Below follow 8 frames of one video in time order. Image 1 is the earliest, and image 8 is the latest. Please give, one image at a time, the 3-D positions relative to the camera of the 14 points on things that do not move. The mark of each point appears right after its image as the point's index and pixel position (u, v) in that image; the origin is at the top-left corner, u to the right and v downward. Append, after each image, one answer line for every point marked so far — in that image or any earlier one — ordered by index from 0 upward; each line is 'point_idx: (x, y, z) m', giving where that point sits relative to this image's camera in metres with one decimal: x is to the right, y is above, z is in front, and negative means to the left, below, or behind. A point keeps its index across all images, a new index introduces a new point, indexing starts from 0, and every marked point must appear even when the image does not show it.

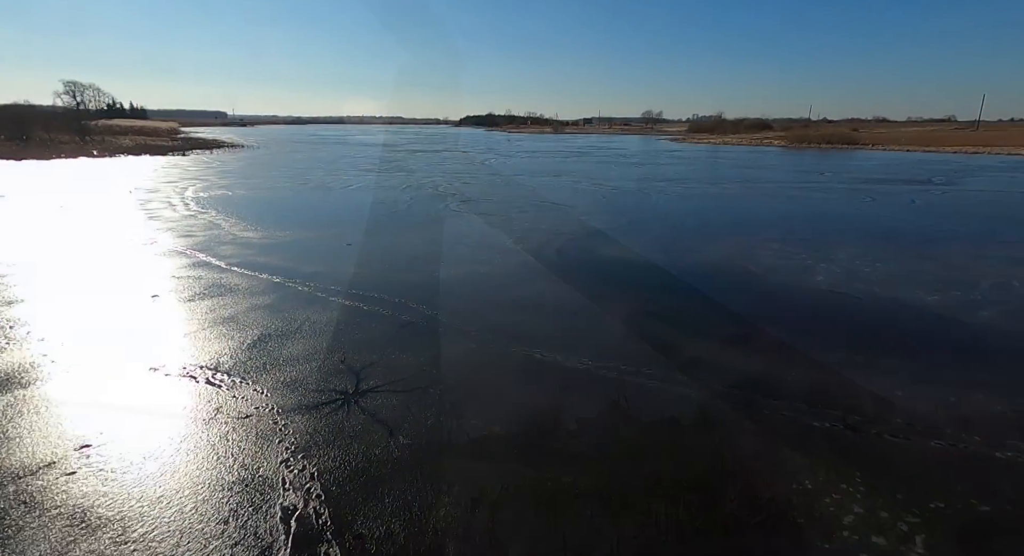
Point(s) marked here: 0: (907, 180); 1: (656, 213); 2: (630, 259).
0: (+12.6, +3.2, +15.9) m
1: (+2.7, +1.2, +9.4) m
2: (+1.5, +0.2, +6.3) m
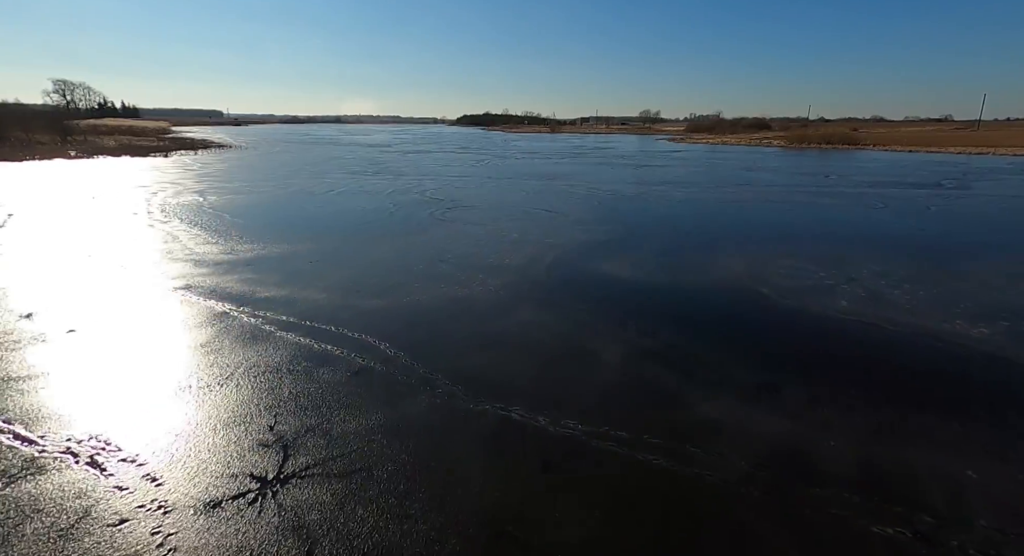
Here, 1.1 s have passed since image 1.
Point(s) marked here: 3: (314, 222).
0: (+12.4, +2.9, +15.3) m
1: (+2.5, +0.9, +8.7) m
2: (+1.3, -0.1, +5.6) m
3: (-3.7, +1.0, +9.2) m
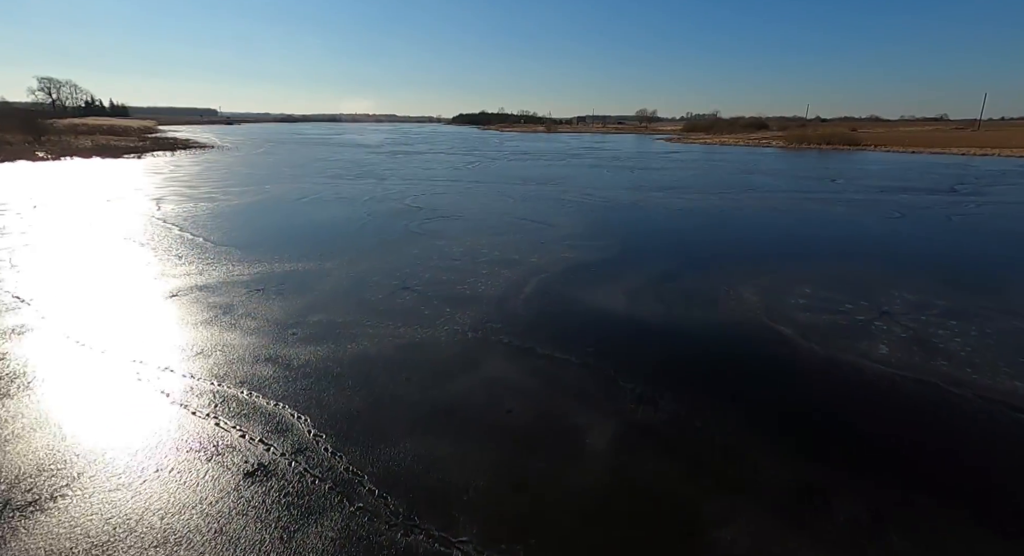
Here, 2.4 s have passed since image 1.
0: (+12.0, +2.6, +14.4) m
1: (+2.2, +0.6, +7.8) m
2: (+1.0, -0.4, +4.7) m
3: (-4.0, +0.7, +8.2) m
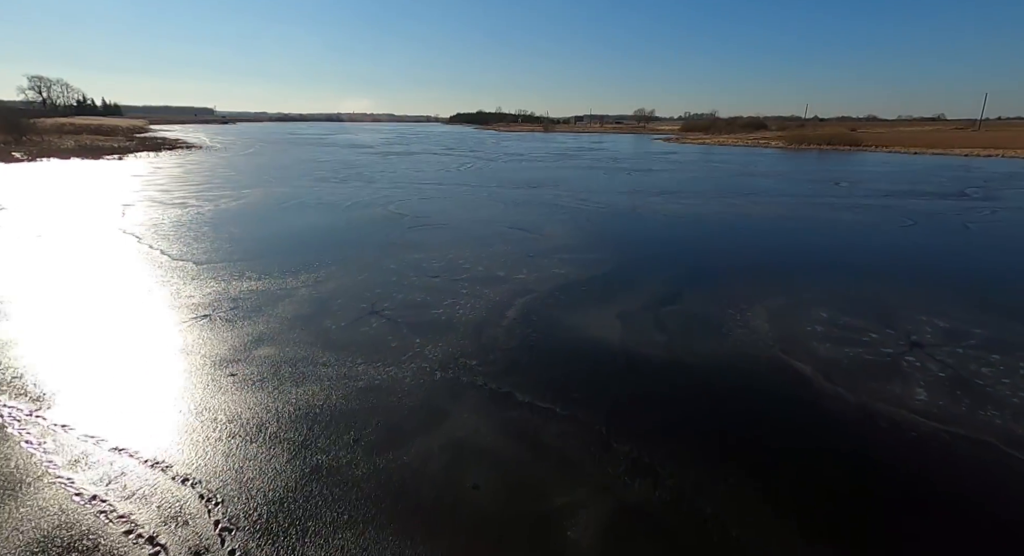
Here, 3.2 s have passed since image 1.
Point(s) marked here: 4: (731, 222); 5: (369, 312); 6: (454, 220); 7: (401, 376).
0: (+11.8, +2.4, +13.9) m
1: (+2.0, +0.4, +7.3) m
2: (+0.9, -0.6, +4.1) m
3: (-4.2, +0.5, +7.6) m
4: (+4.2, +1.1, +9.6) m
5: (-1.4, -0.3, +4.8) m
6: (-1.1, +1.1, +9.4) m
7: (-0.8, -0.7, +3.7) m
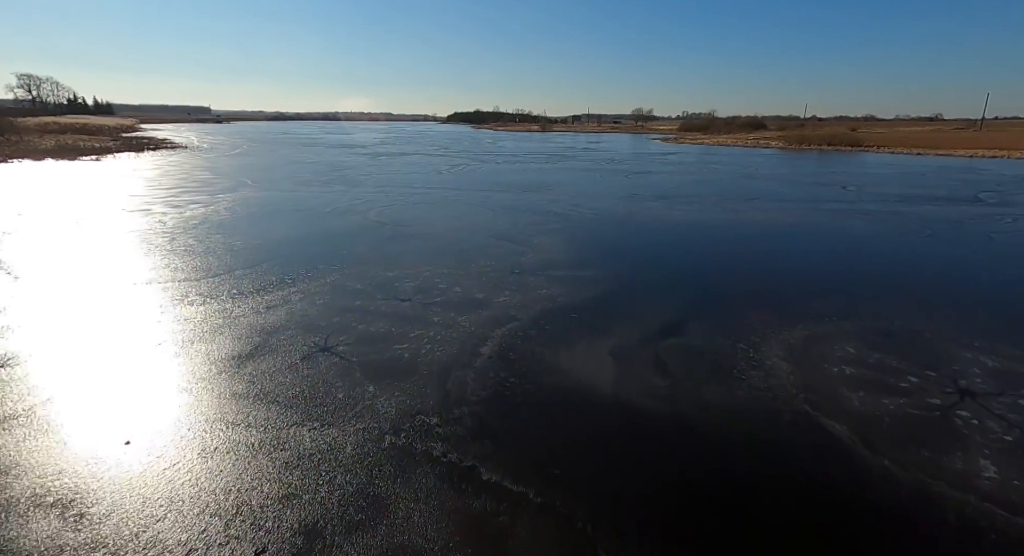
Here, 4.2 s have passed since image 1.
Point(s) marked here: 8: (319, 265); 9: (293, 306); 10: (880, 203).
0: (+11.6, +2.2, +13.2) m
1: (+1.8, +0.1, +6.6) m
2: (+0.7, -0.9, +3.4) m
3: (-4.4, +0.2, +6.9) m
4: (+4.0, +0.8, +8.9) m
5: (-1.6, -0.6, +4.1) m
6: (-1.3, +0.8, +8.6) m
7: (-1.0, -1.0, +3.0) m
8: (-2.6, +0.2, +6.7) m
9: (-2.2, -0.3, +5.1) m
10: (+9.0, +1.8, +12.2) m
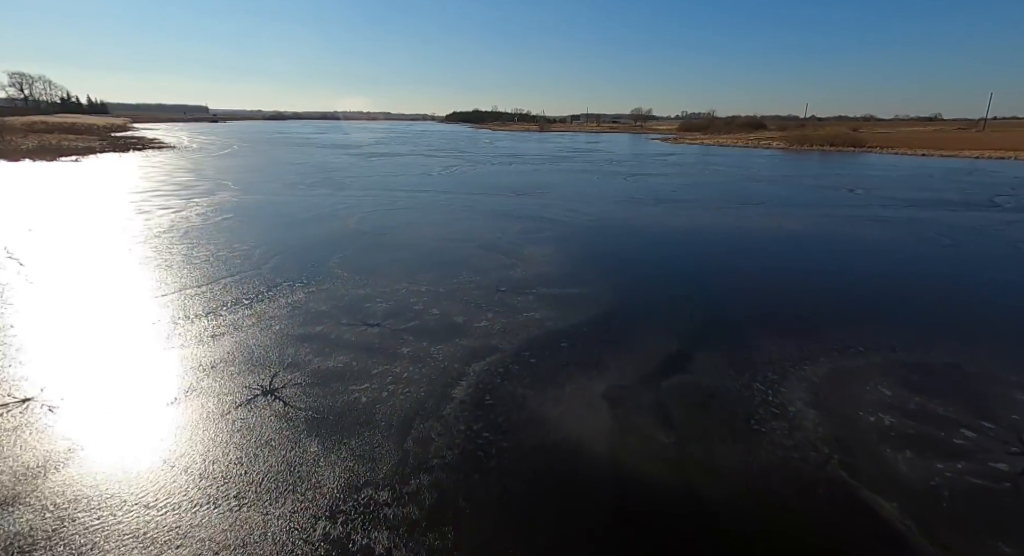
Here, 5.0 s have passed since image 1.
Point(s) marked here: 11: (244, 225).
0: (+11.4, +2.0, +12.6) m
1: (+1.7, -0.1, +5.9) m
2: (+0.5, -1.1, +2.8) m
3: (-4.5, 0.0, +6.3) m
4: (+3.8, +0.6, +8.3) m
5: (-1.8, -0.8, +3.5) m
6: (-1.5, +0.6, +8.0) m
7: (-1.2, -1.2, +2.3) m
8: (-2.8, 0.0, +6.0) m
9: (-2.4, -0.5, +4.5) m
10: (+8.8, +1.6, +11.6) m
11: (-5.0, +1.0, +9.2) m
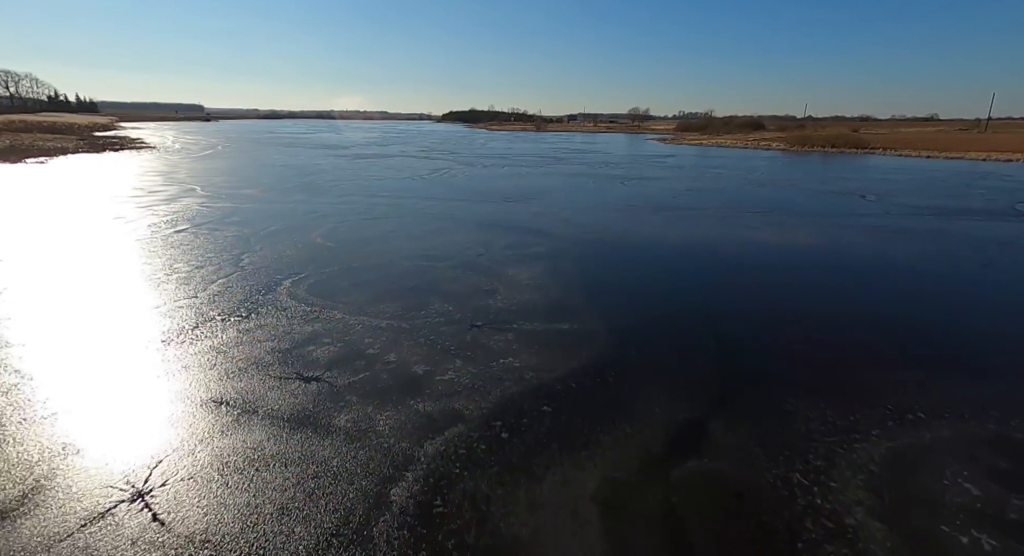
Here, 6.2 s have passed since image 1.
0: (+11.1, +1.7, +11.7) m
1: (+1.4, -0.4, +5.0) m
2: (+0.3, -1.4, +1.9) m
3: (-4.8, -0.3, +5.3) m
4: (+3.6, +0.3, +7.4) m
5: (-2.0, -1.1, +2.6) m
6: (-1.7, +0.3, +7.1) m
7: (-1.4, -1.5, +1.4) m
8: (-3.0, -0.4, +5.1) m
9: (-2.6, -0.8, +3.6) m
10: (+8.6, +1.3, +10.7) m
11: (-5.2, +0.7, +8.3) m
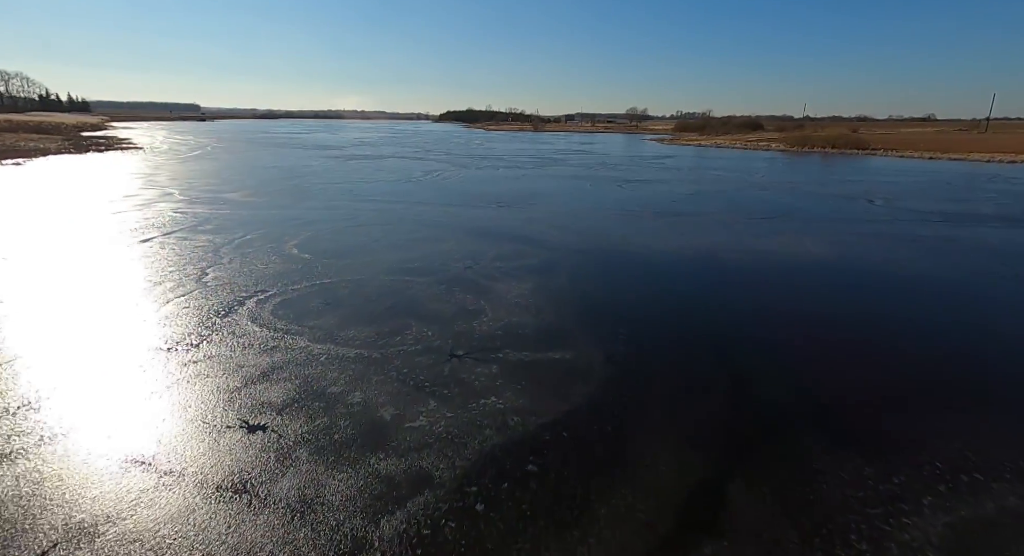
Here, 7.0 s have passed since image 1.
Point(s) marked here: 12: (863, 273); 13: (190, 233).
0: (+11.0, +1.5, +11.2) m
1: (+1.3, -0.6, +4.5) m
2: (+0.2, -1.6, +1.3) m
3: (-4.9, -0.5, +4.7) m
4: (+3.5, +0.1, +6.9) m
5: (-2.1, -1.3, +2.0) m
6: (-1.8, +0.1, +6.5) m
7: (-1.5, -1.7, +0.9) m
8: (-3.1, -0.6, +4.5) m
9: (-2.7, -1.0, +3.0) m
10: (+8.4, +1.1, +10.2) m
11: (-5.4, +0.5, +7.7) m
12: (+4.8, 0.0, +6.8) m
13: (-5.6, +0.7, +8.6) m
